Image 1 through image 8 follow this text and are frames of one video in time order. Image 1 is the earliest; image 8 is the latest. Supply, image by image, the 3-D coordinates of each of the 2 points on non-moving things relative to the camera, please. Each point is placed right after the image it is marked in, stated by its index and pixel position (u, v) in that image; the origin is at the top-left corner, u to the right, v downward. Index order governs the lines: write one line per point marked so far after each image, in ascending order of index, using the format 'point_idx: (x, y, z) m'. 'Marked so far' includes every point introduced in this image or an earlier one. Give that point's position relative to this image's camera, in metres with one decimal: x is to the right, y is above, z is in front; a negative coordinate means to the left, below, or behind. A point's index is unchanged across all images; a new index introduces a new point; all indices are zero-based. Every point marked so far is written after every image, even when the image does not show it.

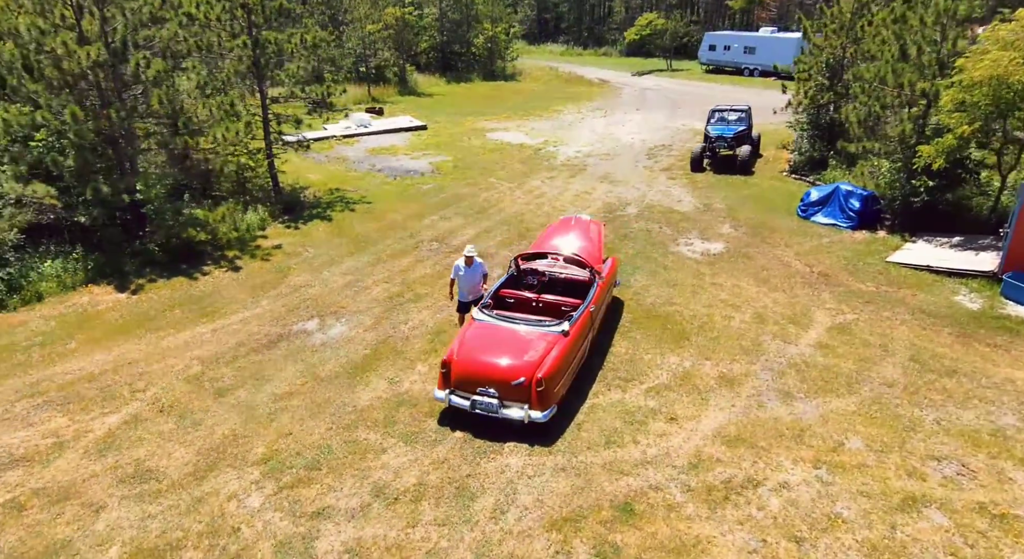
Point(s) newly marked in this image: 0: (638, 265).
0: (+2.7, +0.3, +11.8) m
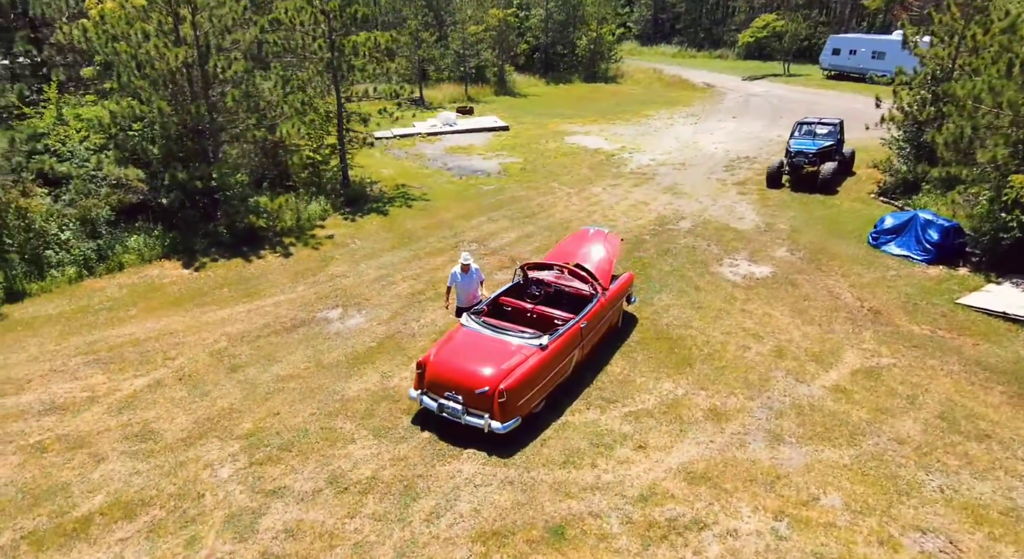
0: (+3.2, 0.0, +11.4) m
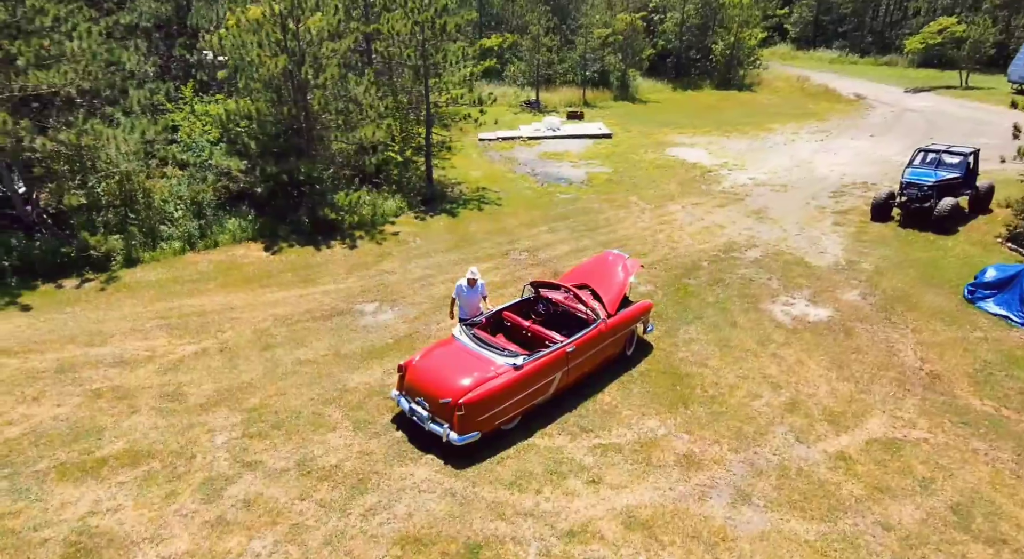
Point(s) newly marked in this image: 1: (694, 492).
0: (+3.7, -0.6, +10.8) m
1: (+2.1, -2.5, +6.6) m
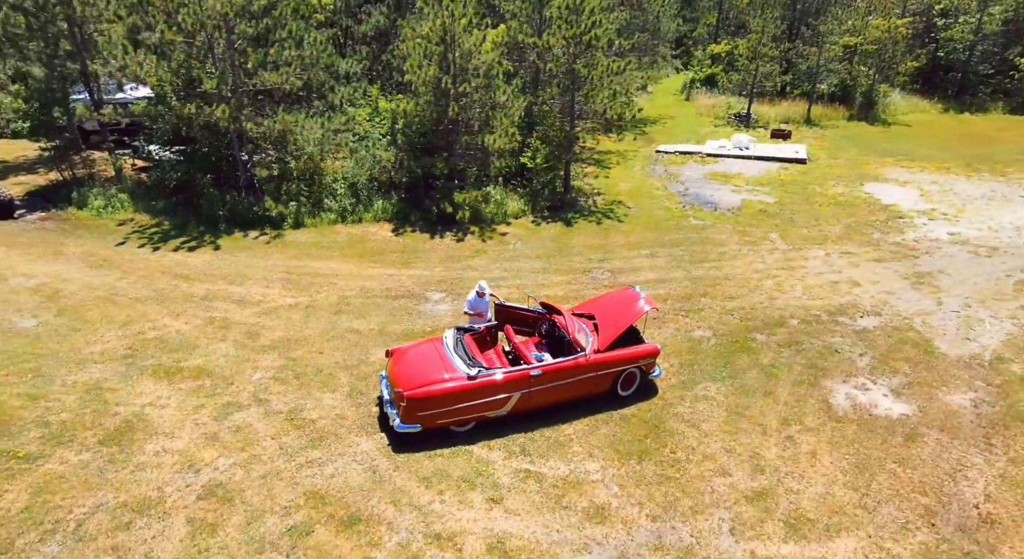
0: (+4.0, -1.6, +9.7) m
1: (+0.7, -3.0, +6.5) m
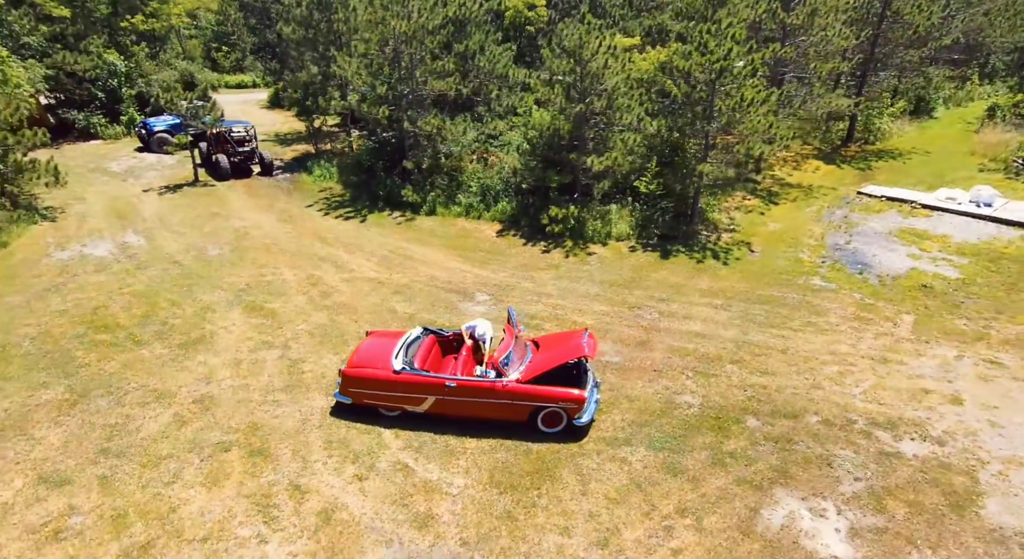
0: (+2.8, -2.7, +8.9) m
1: (-1.7, -3.3, +7.4) m
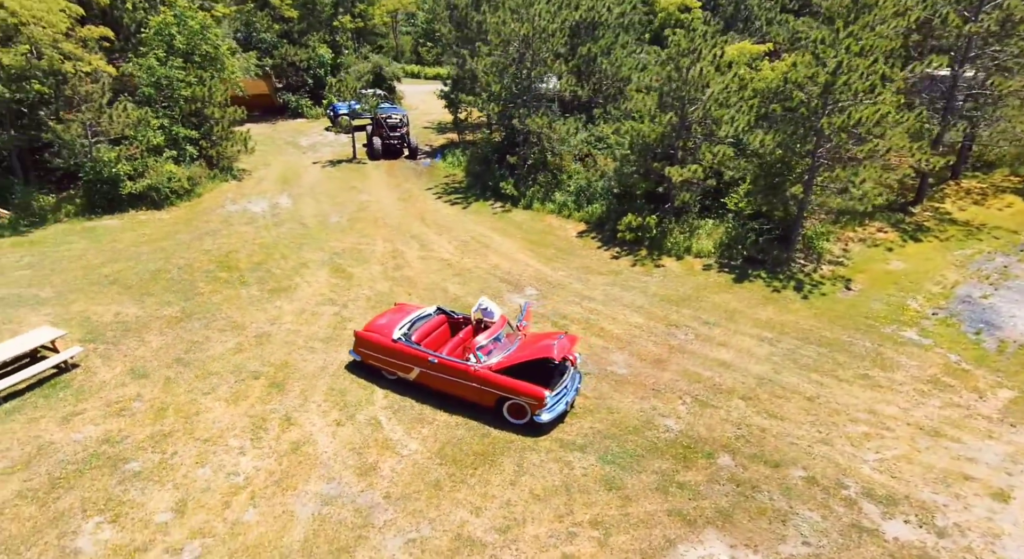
0: (+2.0, -3.0, +8.8) m
1: (-2.8, -2.9, +8.7) m
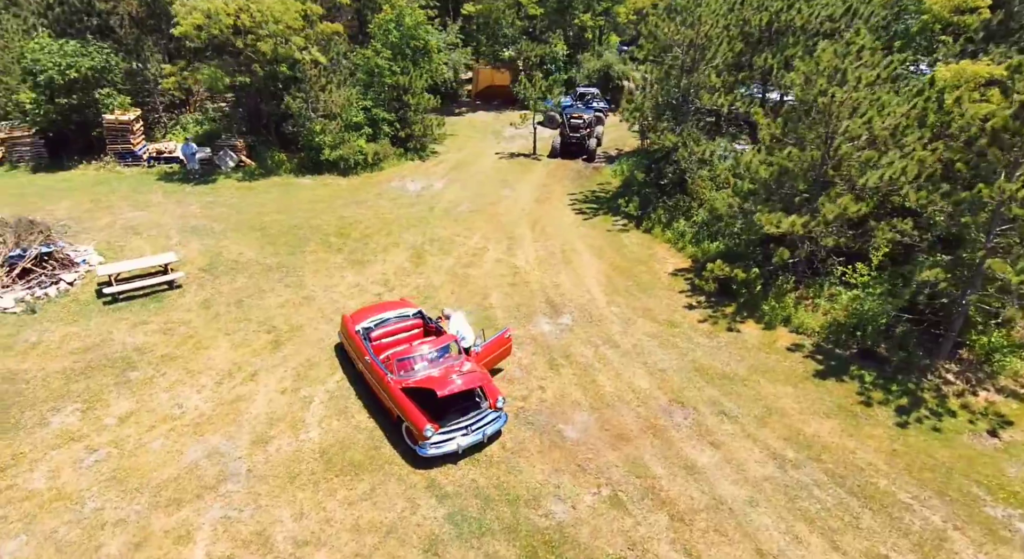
0: (-0.5, -3.7, +7.8) m
1: (-4.7, -2.6, +9.8) m
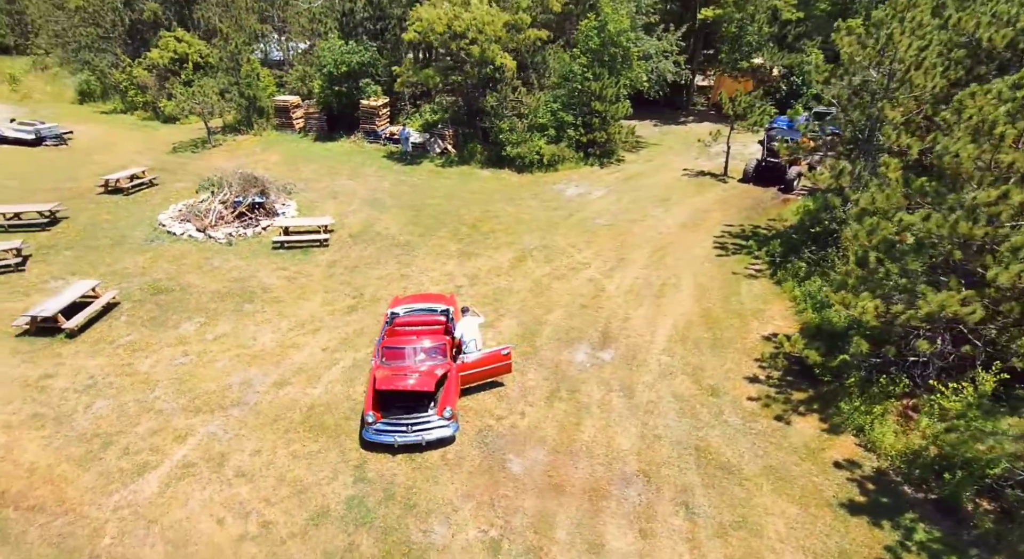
0: (-2.5, -3.8, +8.6) m
1: (-5.1, -1.9, +12.1) m
